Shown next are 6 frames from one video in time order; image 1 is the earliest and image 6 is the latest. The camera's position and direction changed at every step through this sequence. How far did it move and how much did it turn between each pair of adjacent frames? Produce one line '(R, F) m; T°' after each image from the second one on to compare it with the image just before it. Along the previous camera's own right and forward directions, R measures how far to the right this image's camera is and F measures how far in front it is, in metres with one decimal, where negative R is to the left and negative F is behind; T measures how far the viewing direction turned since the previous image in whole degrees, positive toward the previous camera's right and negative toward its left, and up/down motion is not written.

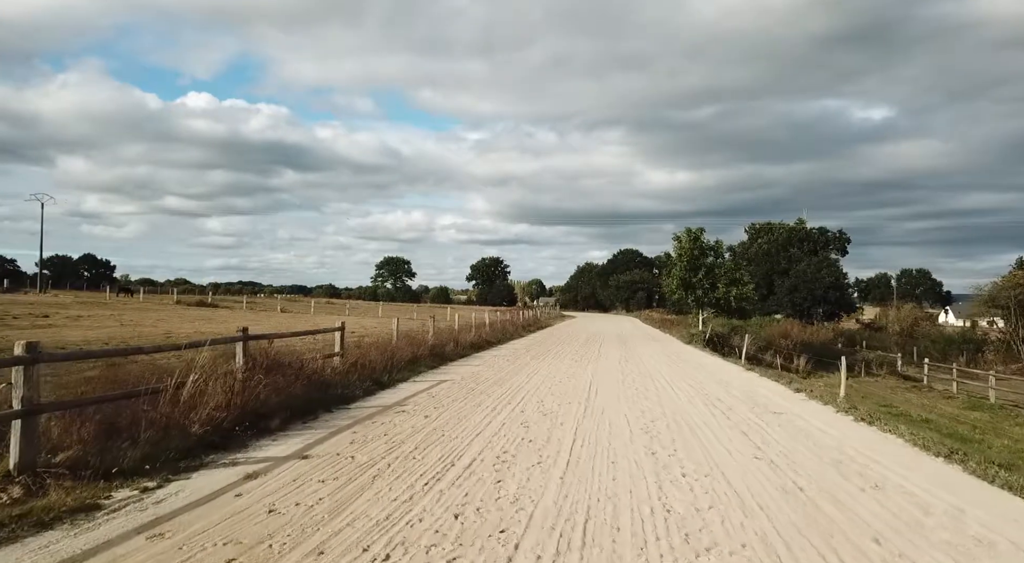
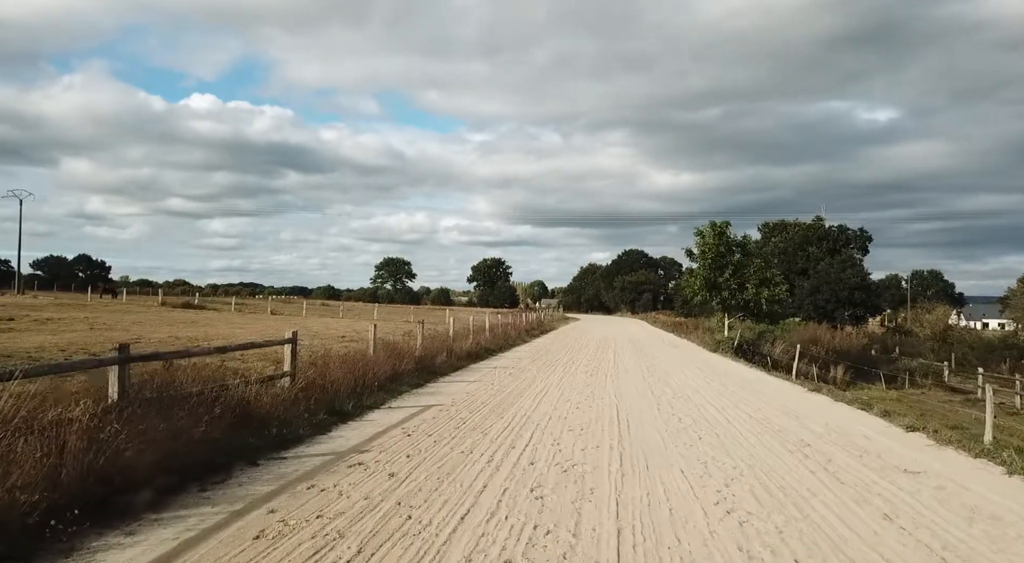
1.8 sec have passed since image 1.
(0.0, +2.5) m; 0°
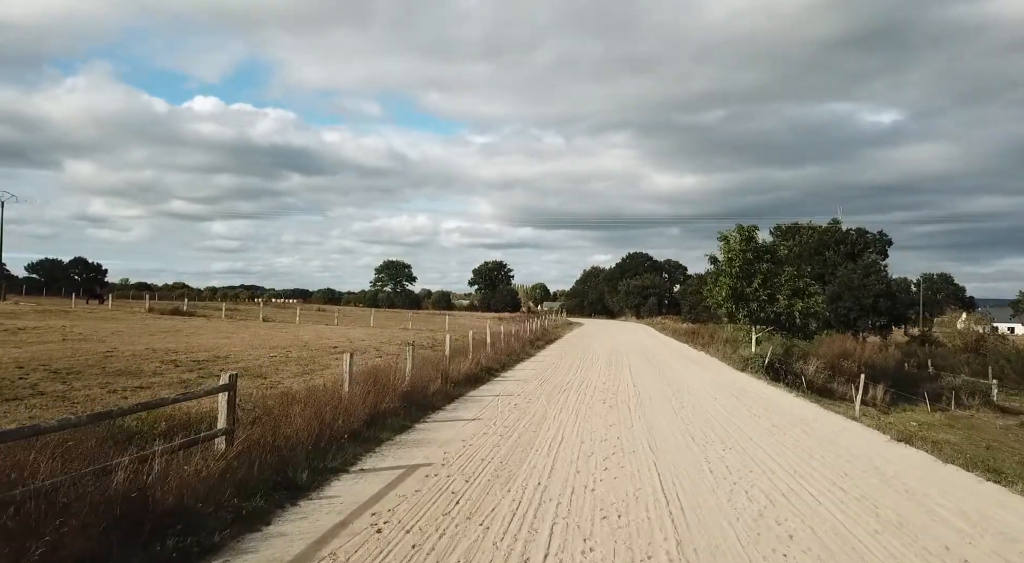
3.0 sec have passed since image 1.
(-0.1, +2.0) m; 0°
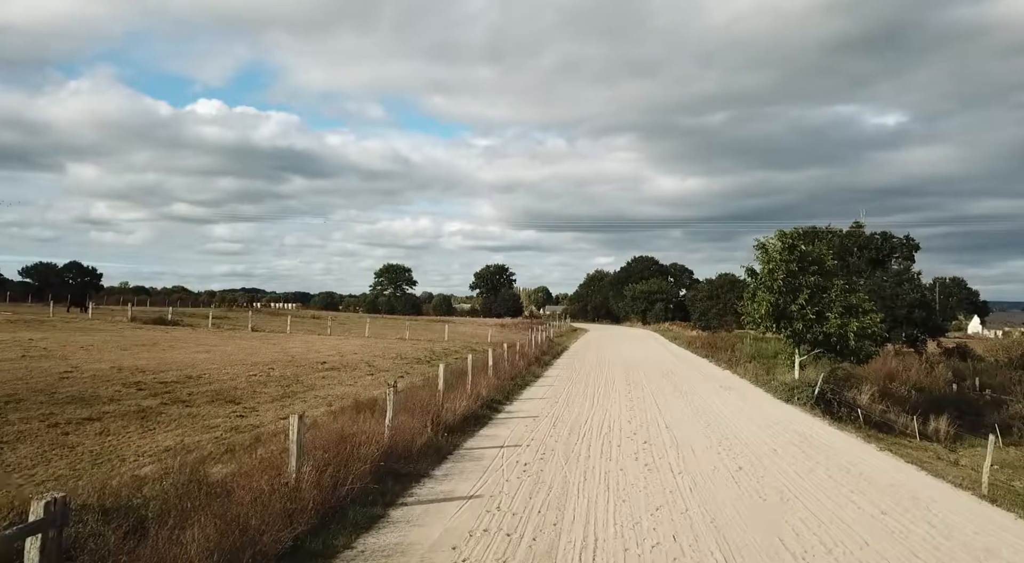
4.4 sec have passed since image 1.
(-0.1, +2.5) m; 0°
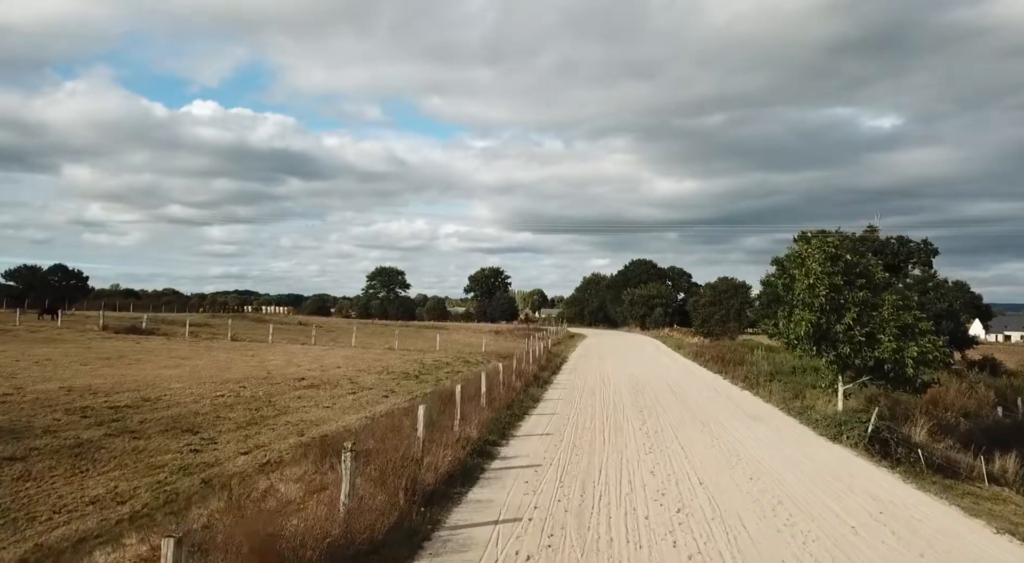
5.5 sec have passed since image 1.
(0.0, +2.3) m; 0°
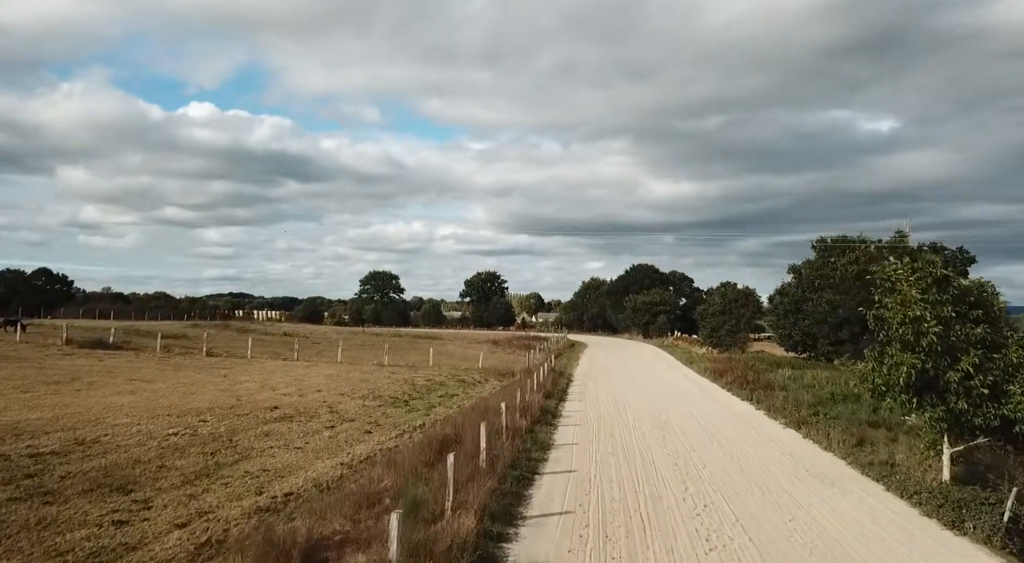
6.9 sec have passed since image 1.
(-0.2, +3.2) m; 0°
